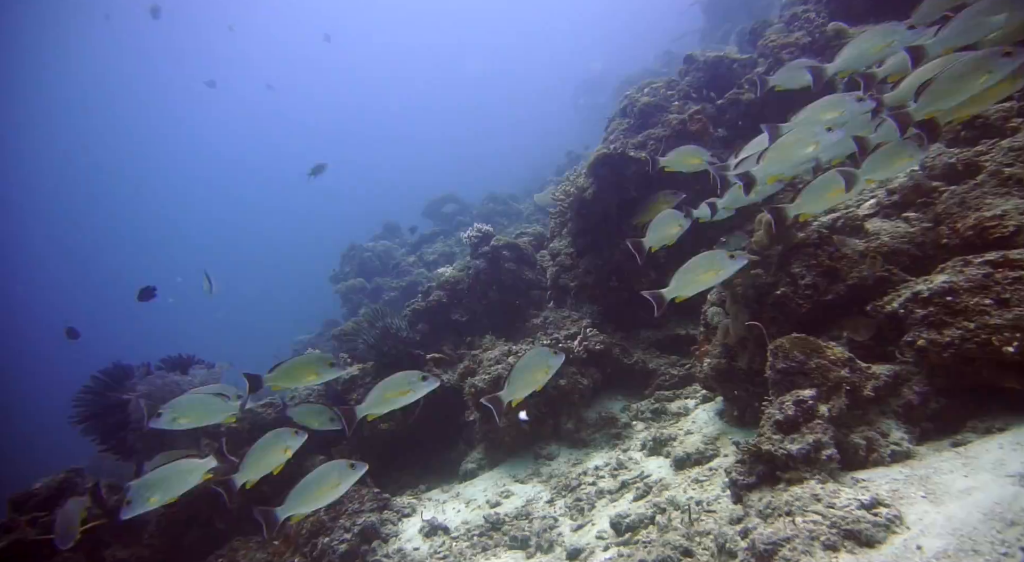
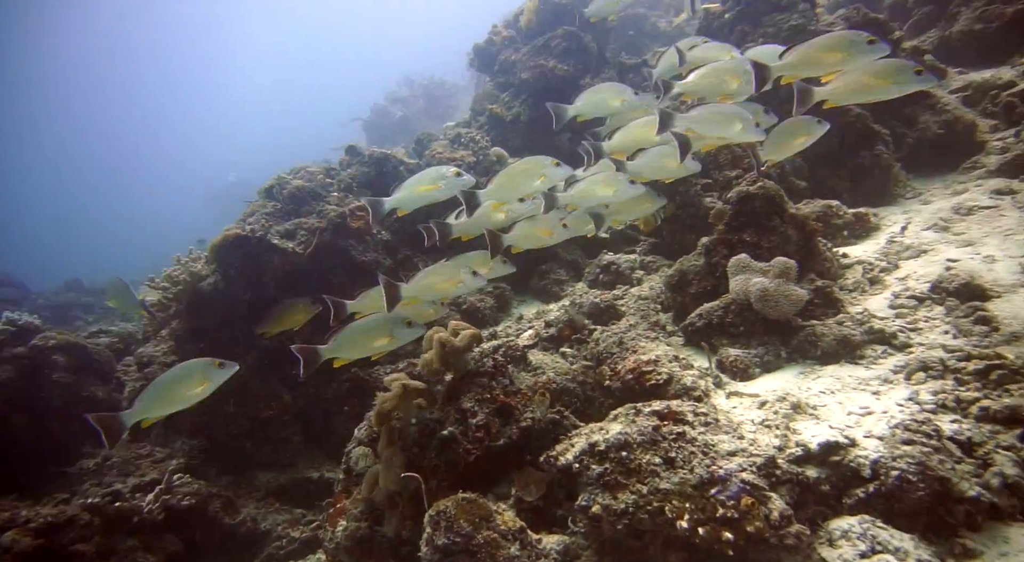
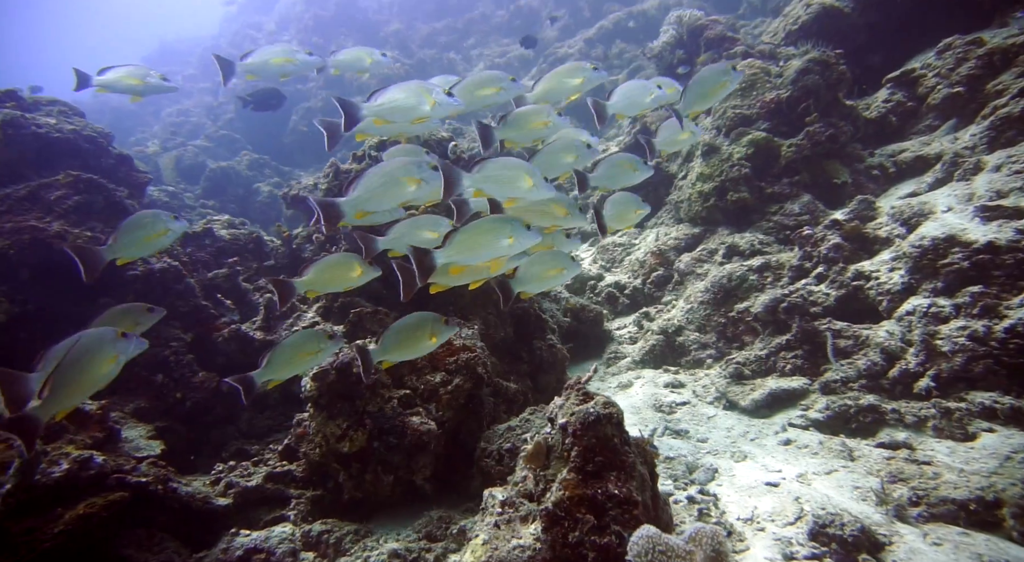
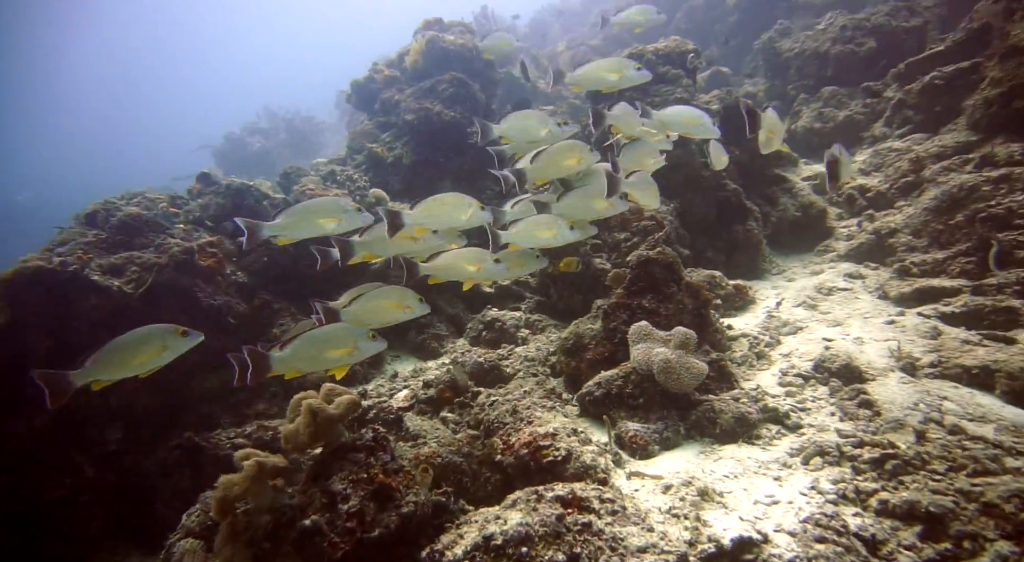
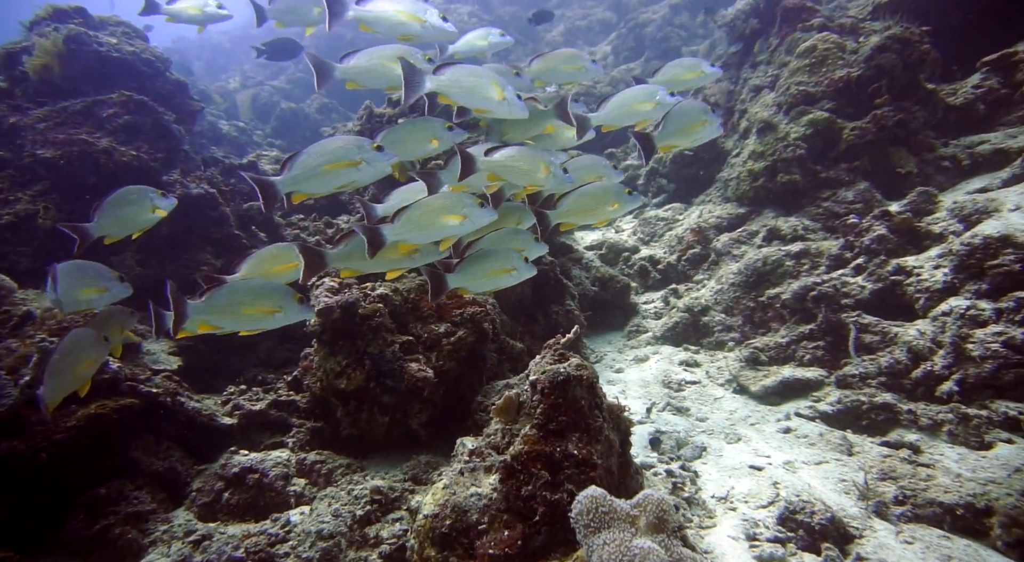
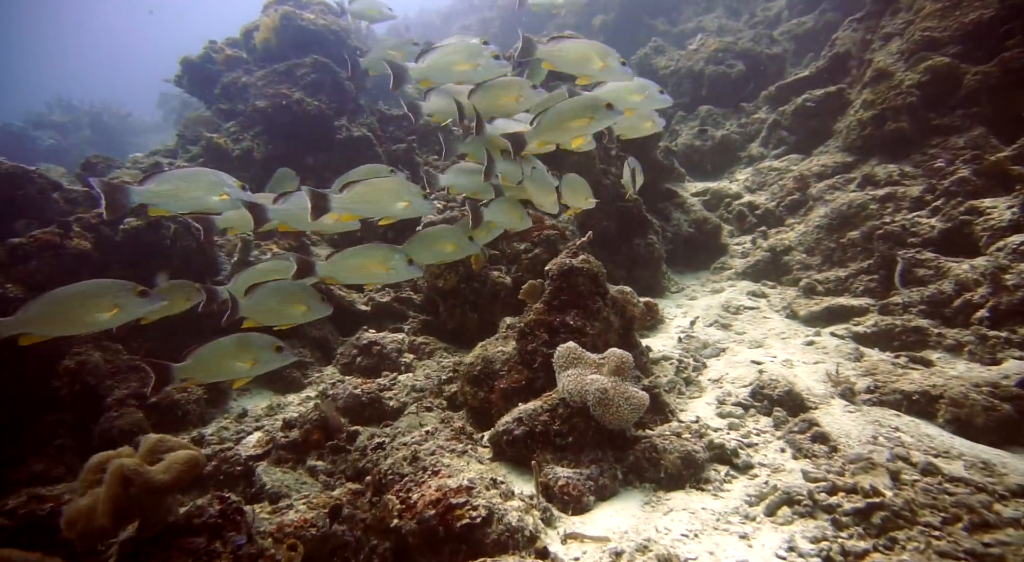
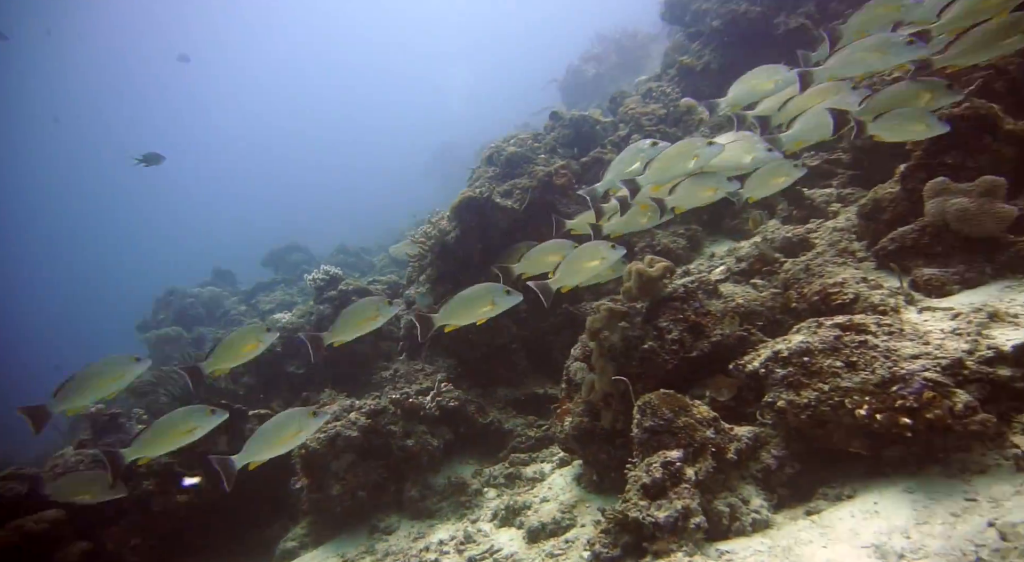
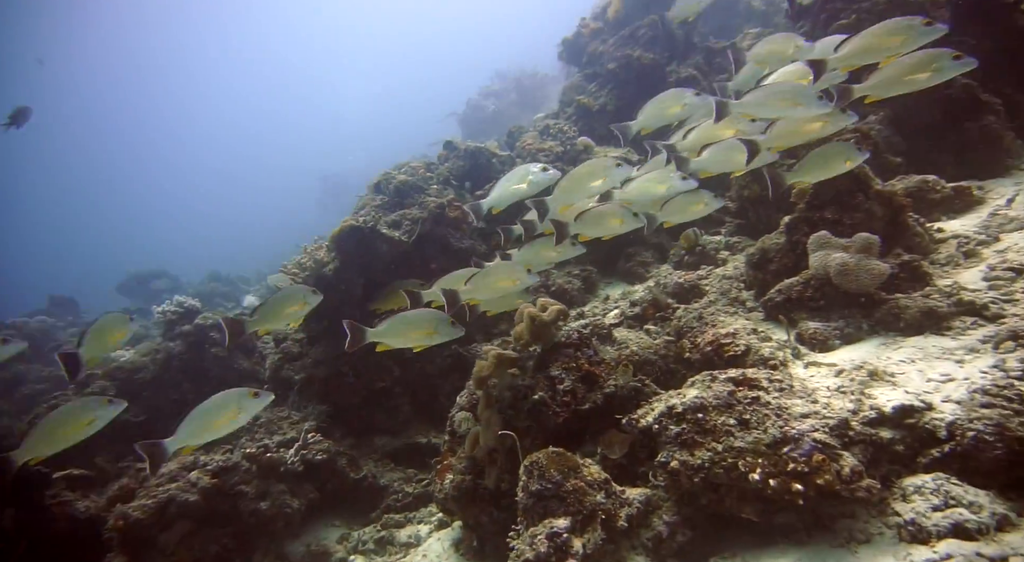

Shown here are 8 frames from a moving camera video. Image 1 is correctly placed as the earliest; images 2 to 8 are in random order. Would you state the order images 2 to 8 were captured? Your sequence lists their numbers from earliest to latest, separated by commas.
7, 8, 2, 4, 6, 5, 3
